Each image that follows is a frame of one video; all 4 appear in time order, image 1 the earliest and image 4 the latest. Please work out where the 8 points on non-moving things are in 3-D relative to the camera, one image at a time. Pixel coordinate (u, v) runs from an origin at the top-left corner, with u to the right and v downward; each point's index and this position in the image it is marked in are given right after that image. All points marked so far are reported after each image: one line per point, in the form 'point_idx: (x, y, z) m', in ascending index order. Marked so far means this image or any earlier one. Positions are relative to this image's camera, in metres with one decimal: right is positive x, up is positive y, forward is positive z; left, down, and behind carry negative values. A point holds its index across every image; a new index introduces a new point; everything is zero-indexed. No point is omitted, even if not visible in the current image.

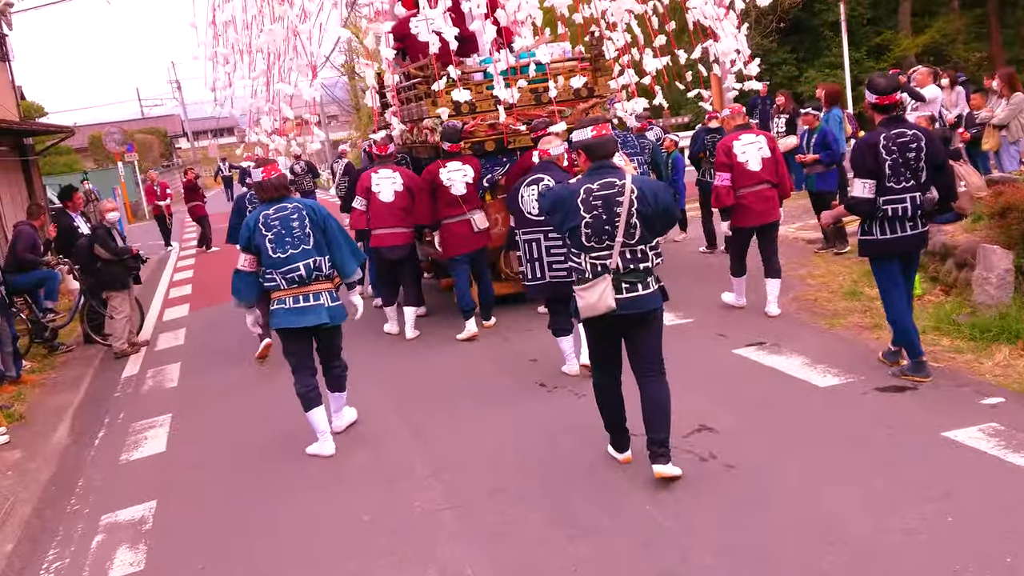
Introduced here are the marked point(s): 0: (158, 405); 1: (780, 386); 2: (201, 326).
0: (-2.2, -0.8, +6.3) m
1: (+1.2, -0.5, +4.4) m
2: (-2.9, -0.4, +9.3) m
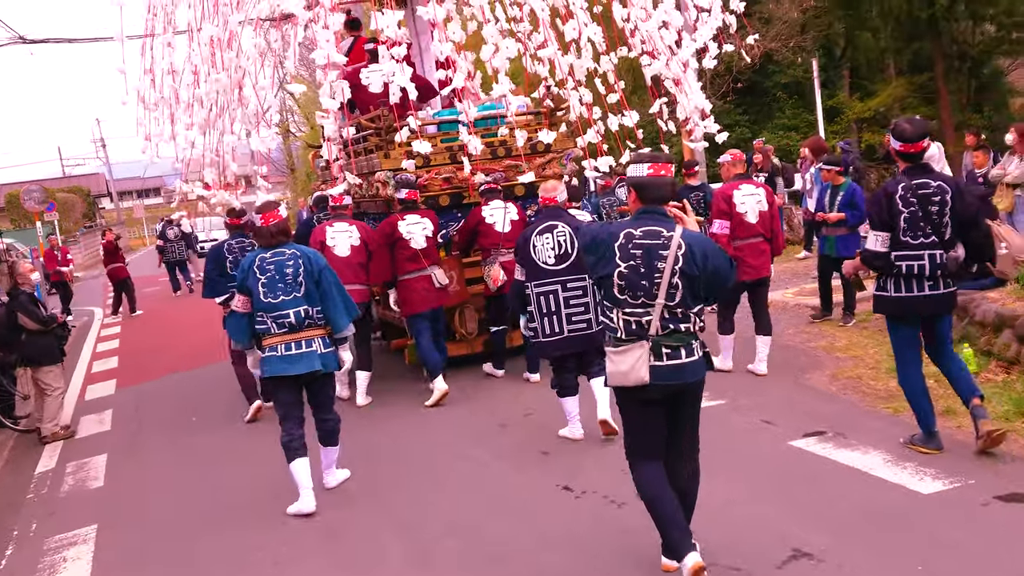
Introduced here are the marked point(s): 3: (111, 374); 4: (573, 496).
0: (-2.3, -1.2, +5.2) m
1: (+1.3, -0.8, +3.6) m
2: (-3.2, -1.0, +8.1) m
3: (-4.1, -0.9, +9.9) m
4: (+0.3, -0.9, +4.3) m
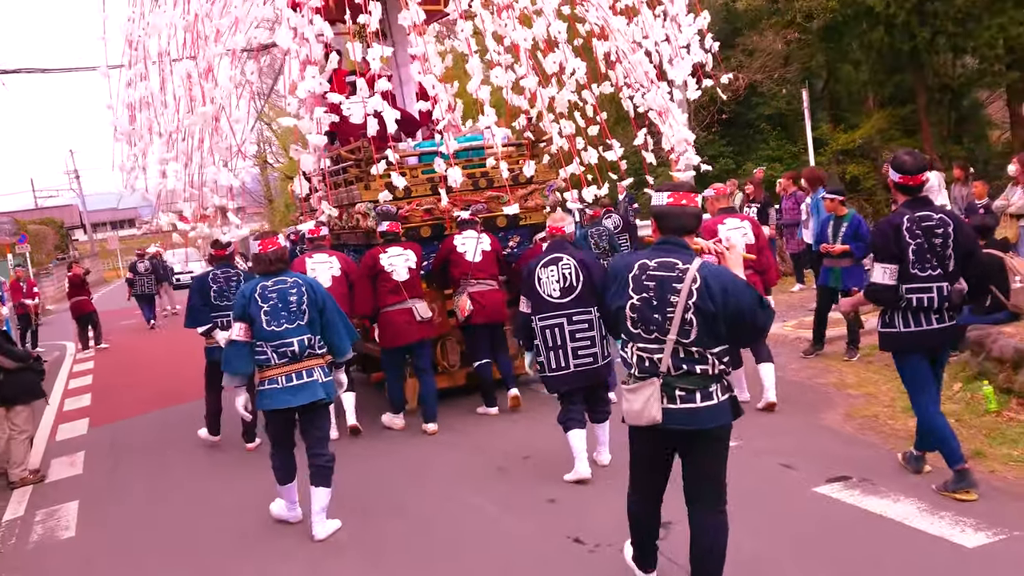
0: (-2.3, -1.4, +4.8) m
1: (+1.4, -0.9, +3.4) m
2: (-3.2, -1.3, +7.8) m
3: (-4.2, -1.2, +9.6) m
4: (+0.3, -1.1, +4.1) m
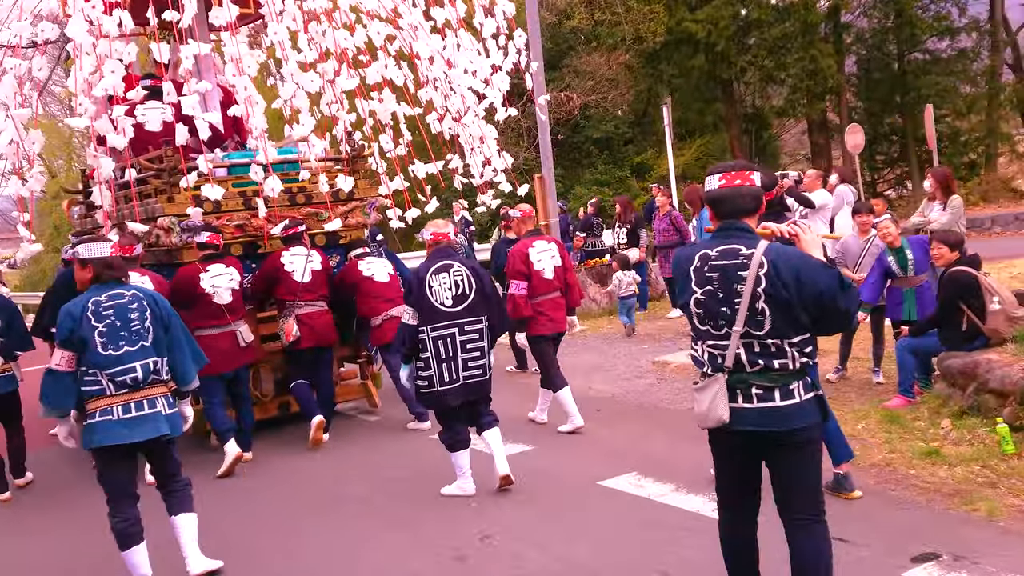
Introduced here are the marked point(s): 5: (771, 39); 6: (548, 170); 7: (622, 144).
0: (-2.4, -1.5, +3.2) m
1: (+1.4, -1.0, +2.6) m
2: (-4.0, -1.5, +5.8) m
3: (-5.3, -1.5, +7.4) m
4: (+0.3, -1.2, +3.0) m
5: (+4.8, +4.6, +18.3) m
6: (+0.4, +1.3, +10.4) m
7: (+2.2, +2.9, +19.6) m
